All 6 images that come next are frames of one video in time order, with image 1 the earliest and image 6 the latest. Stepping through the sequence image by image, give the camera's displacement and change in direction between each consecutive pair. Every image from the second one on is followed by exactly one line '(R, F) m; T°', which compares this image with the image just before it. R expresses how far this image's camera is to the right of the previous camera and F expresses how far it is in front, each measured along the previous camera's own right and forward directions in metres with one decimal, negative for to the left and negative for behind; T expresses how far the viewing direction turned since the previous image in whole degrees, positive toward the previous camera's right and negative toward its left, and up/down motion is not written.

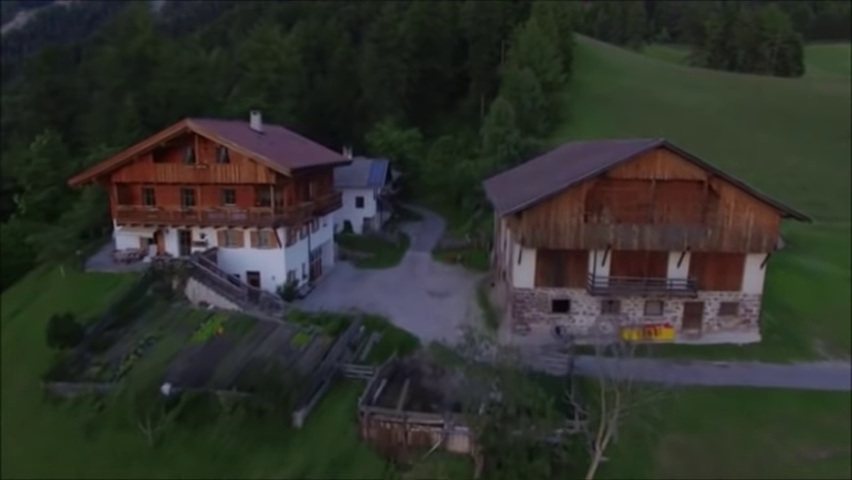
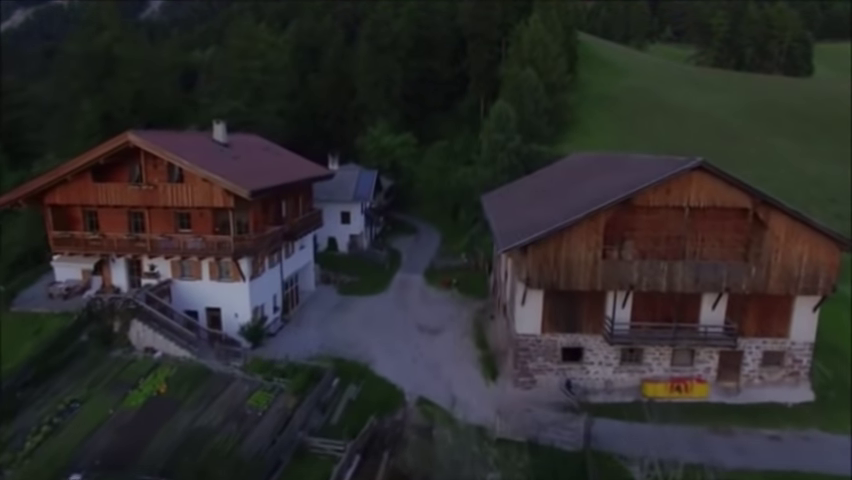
(+0.6, +4.2) m; 0°
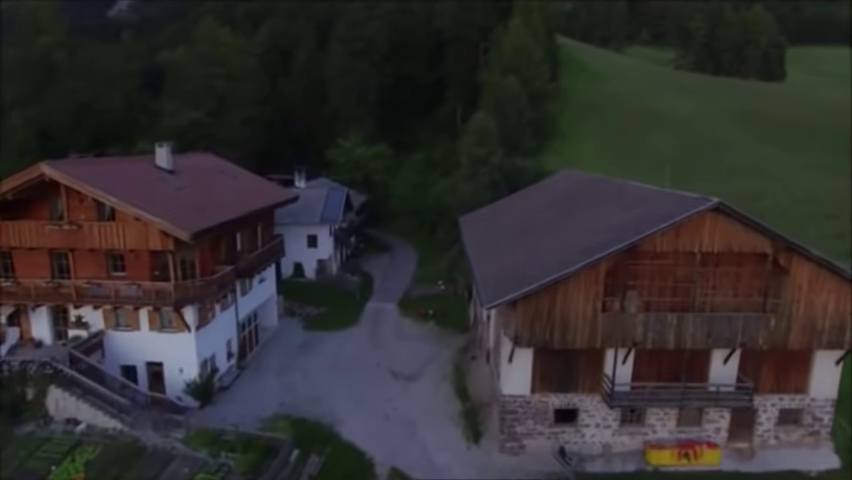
(+0.3, +3.0) m; +2°
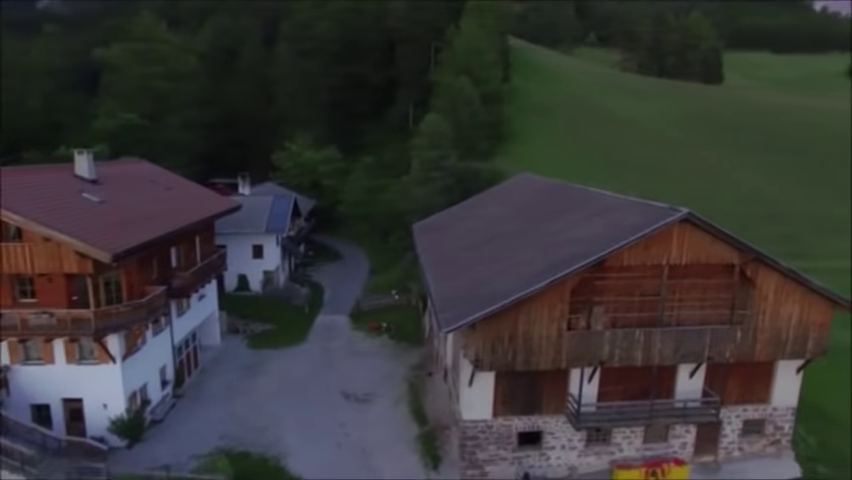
(+0.1, +1.4) m; +5°
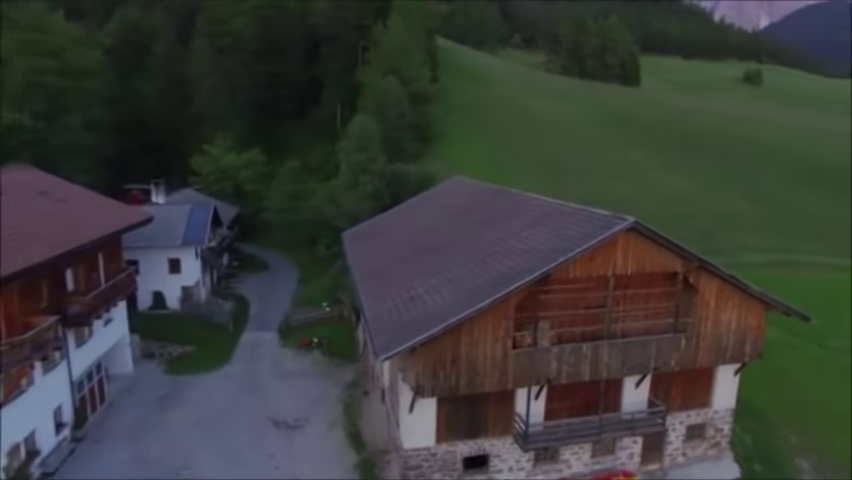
(0.0, +1.4) m; +7°
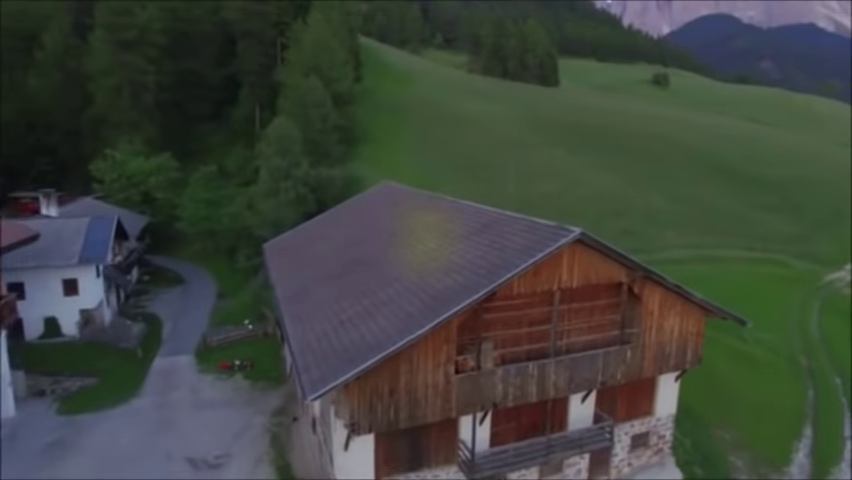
(0.0, +1.5) m; +7°
